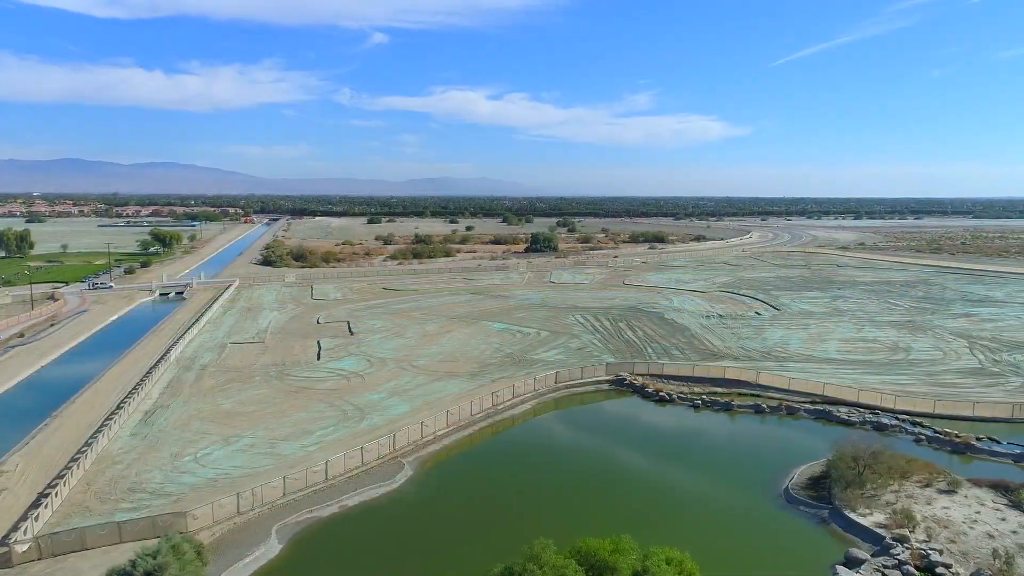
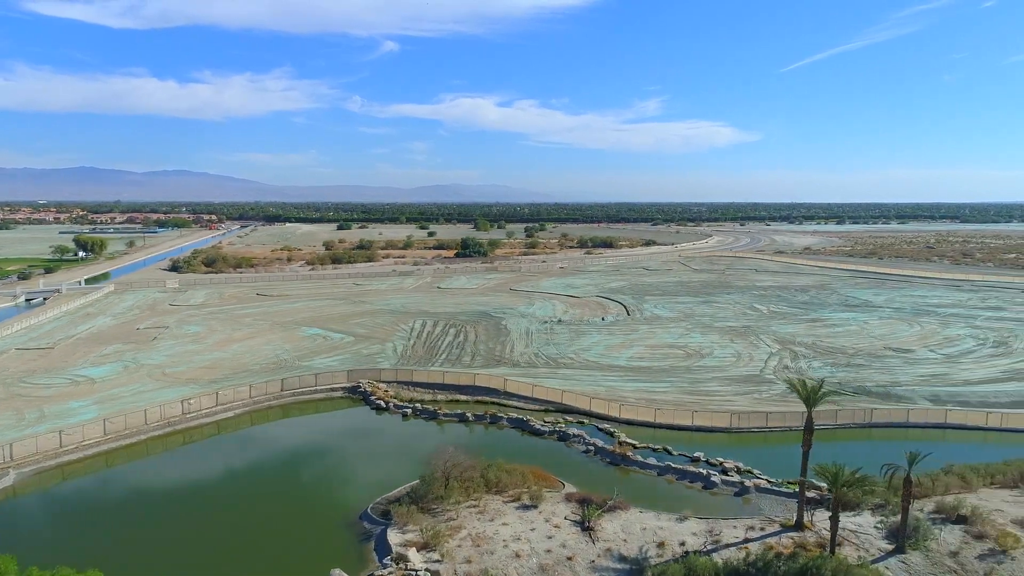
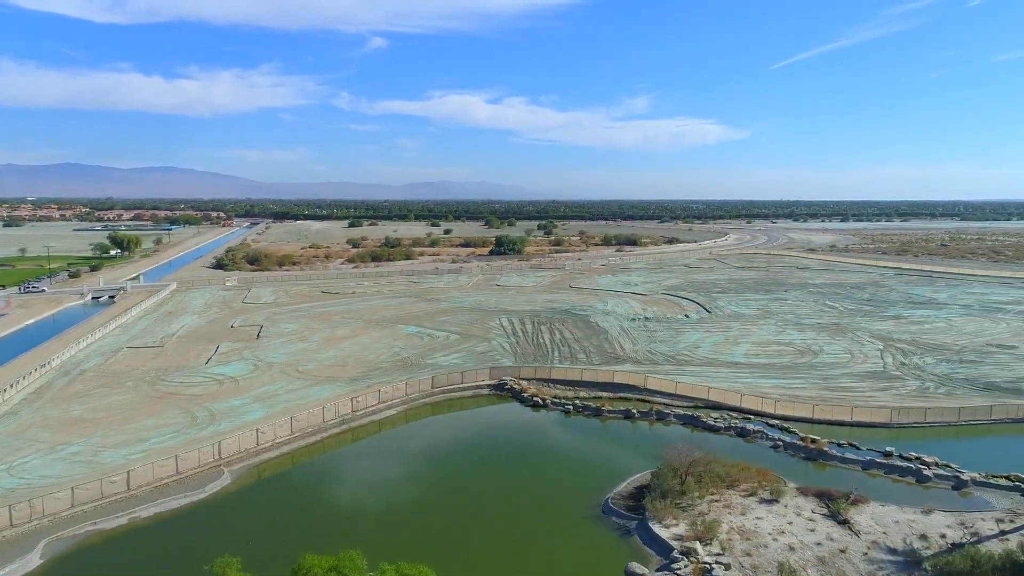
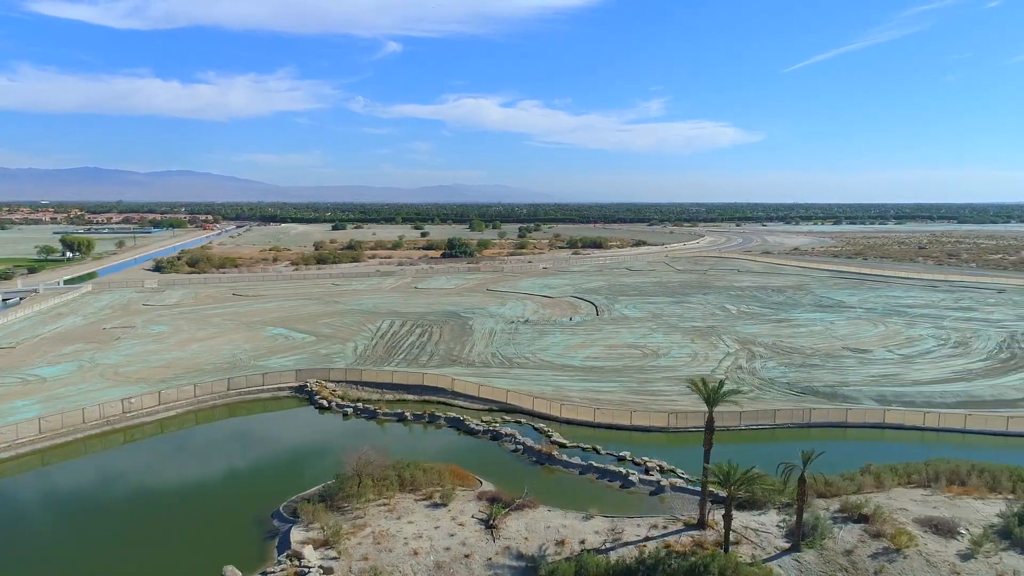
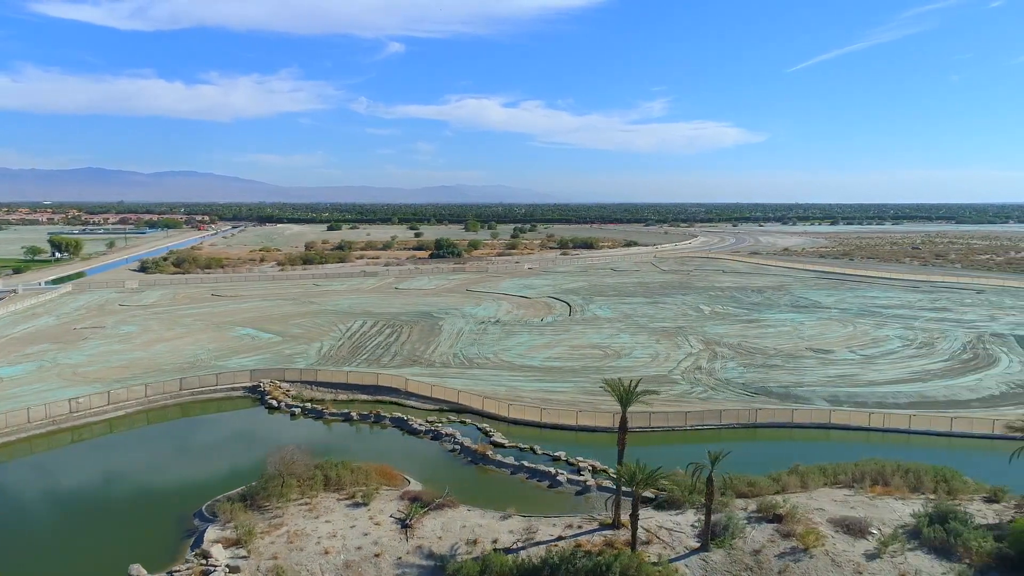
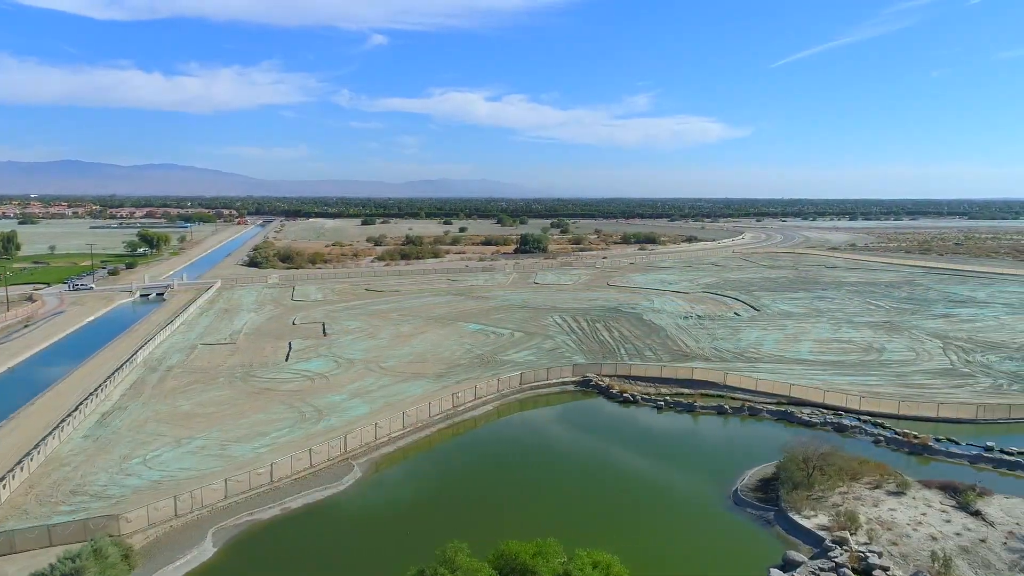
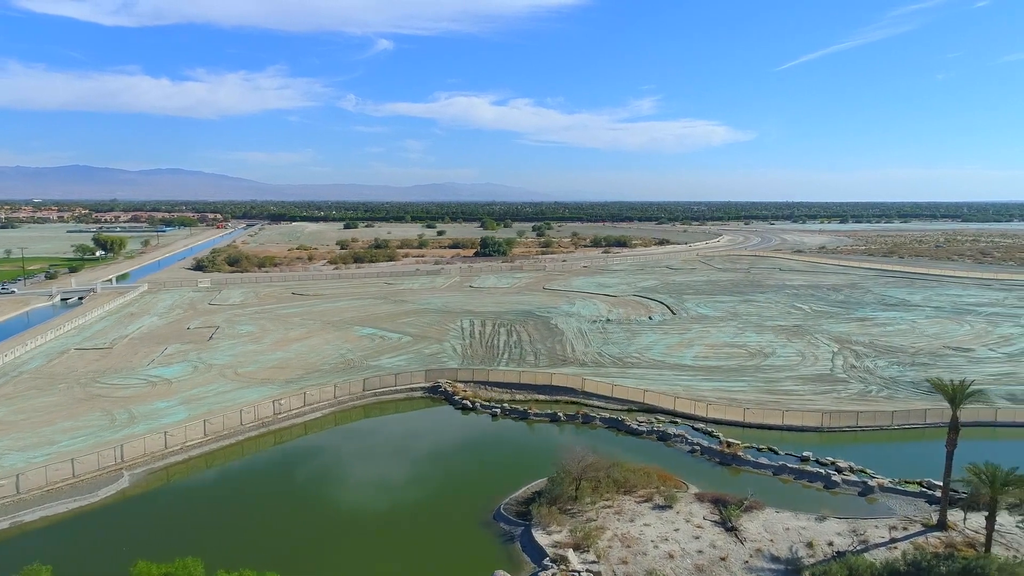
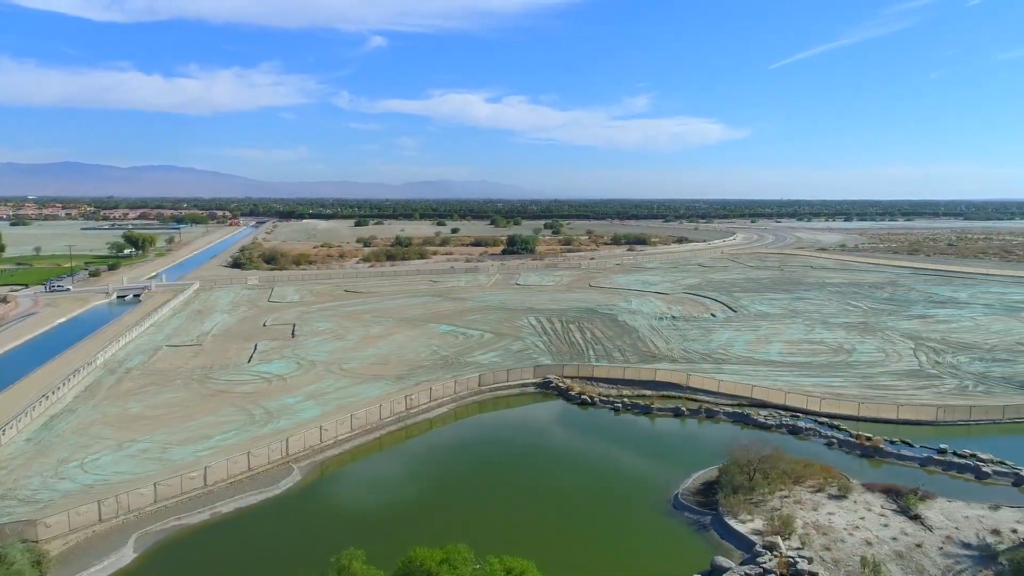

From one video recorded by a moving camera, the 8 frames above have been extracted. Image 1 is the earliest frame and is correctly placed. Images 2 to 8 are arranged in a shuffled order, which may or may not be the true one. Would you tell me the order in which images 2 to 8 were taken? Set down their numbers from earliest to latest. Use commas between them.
6, 8, 3, 7, 2, 4, 5
